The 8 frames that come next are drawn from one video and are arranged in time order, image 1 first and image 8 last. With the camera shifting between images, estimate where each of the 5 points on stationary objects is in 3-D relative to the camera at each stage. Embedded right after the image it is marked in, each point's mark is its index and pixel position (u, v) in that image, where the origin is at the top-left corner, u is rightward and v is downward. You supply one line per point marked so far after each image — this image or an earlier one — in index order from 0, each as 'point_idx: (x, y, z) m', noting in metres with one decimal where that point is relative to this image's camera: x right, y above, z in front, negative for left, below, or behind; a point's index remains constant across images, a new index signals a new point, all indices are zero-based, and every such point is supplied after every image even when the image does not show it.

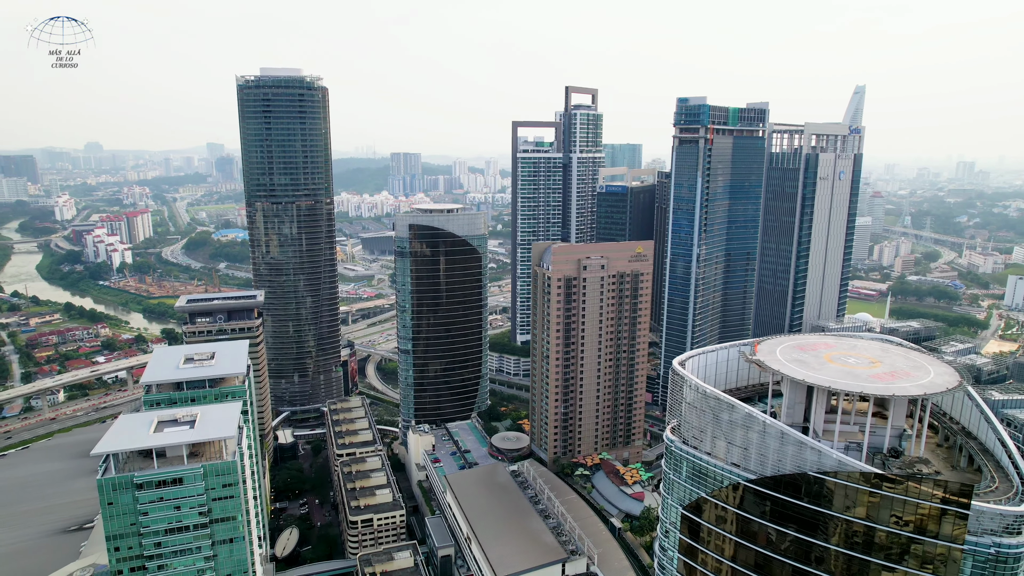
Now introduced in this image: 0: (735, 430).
0: (+5.6, -3.8, +16.3) m
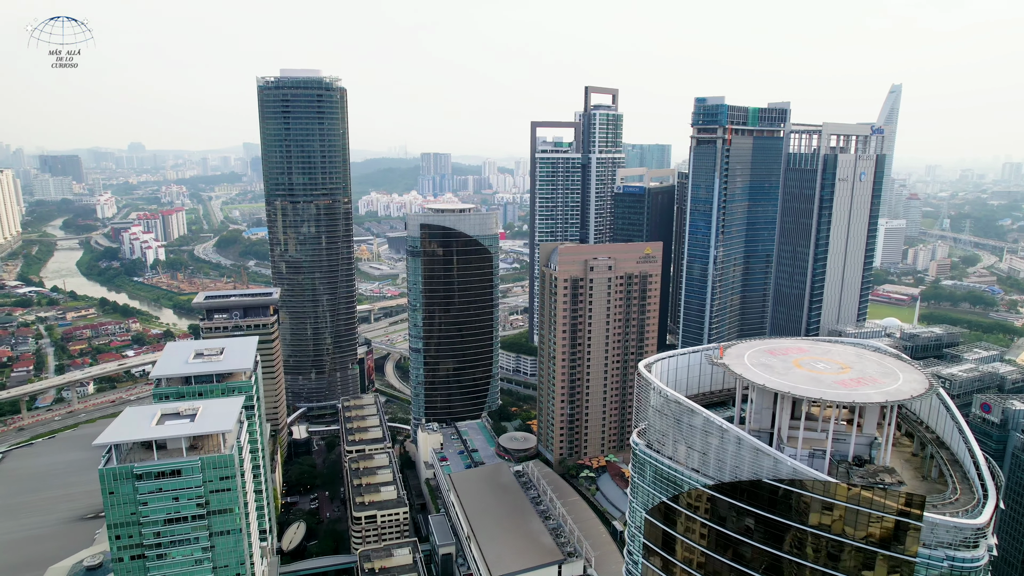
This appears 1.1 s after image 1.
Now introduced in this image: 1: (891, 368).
0: (+4.5, -3.8, +16.1) m
1: (+9.8, -2.1, +16.4) m
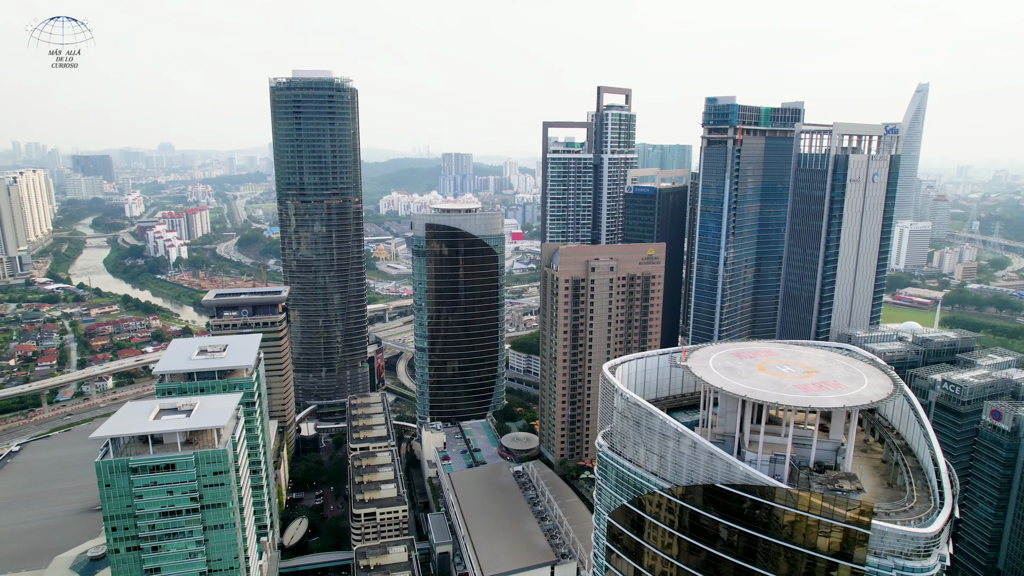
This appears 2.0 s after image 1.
0: (+3.4, -3.9, +15.9) m
1: (+8.7, -2.1, +16.0) m
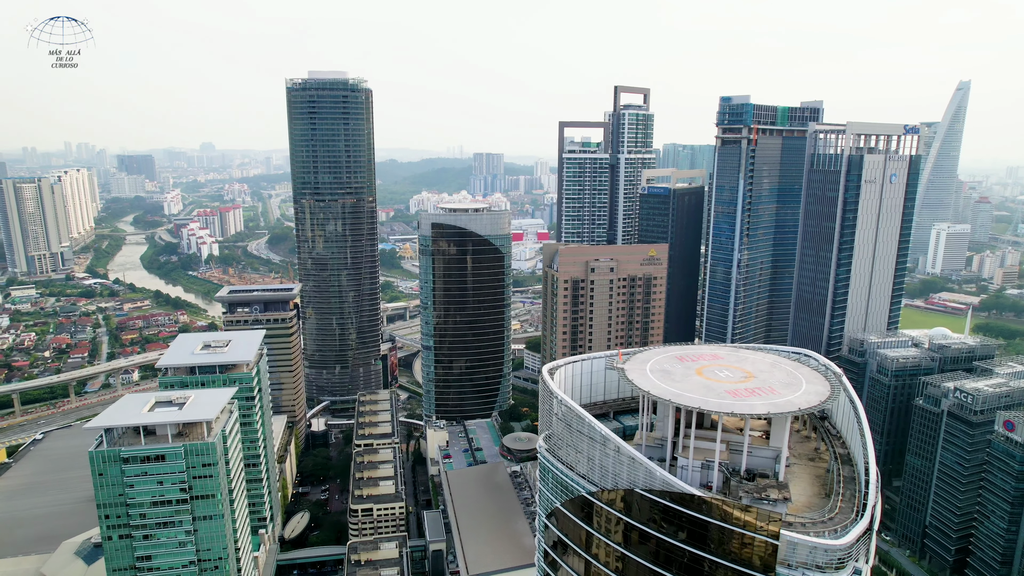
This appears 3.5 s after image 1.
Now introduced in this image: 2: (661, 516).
0: (+1.7, -3.9, +15.7) m
1: (+7.0, -2.2, +15.6) m
2: (+3.3, -5.2, +14.1) m
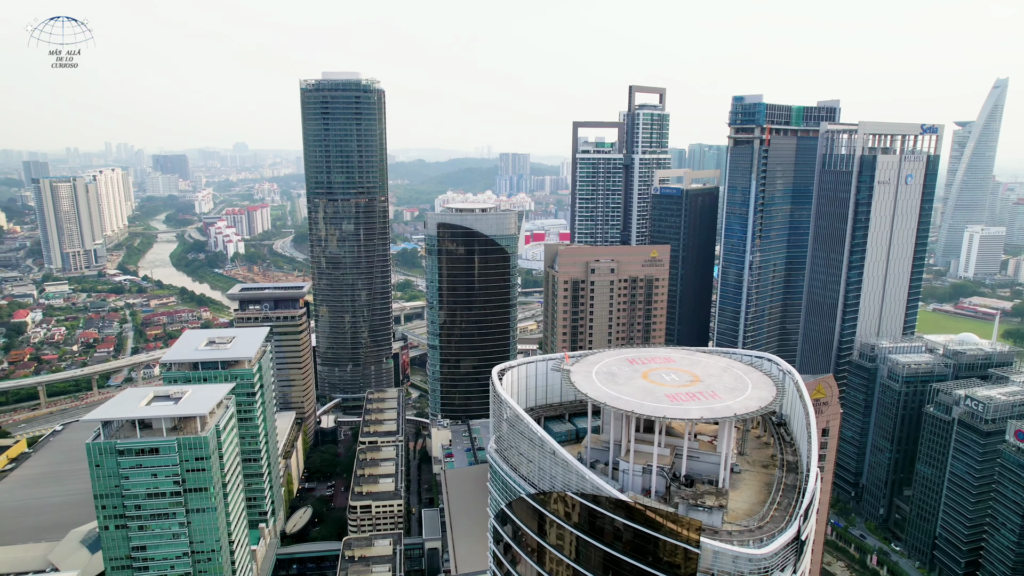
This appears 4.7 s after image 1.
0: (+0.3, -3.9, +15.7) m
1: (+5.6, -2.3, +15.3) m
2: (+1.8, -5.2, +14.0) m
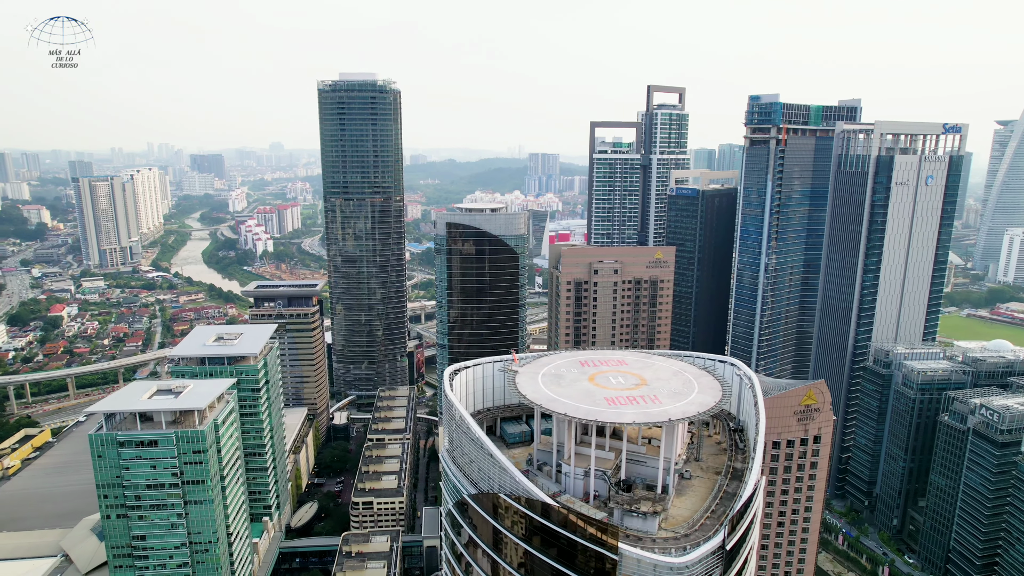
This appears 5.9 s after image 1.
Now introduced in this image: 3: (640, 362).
0: (-1.1, -3.9, +15.7) m
1: (+4.2, -2.4, +15.1) m
2: (+0.4, -5.2, +13.9) m
3: (+3.4, -2.0, +16.9) m
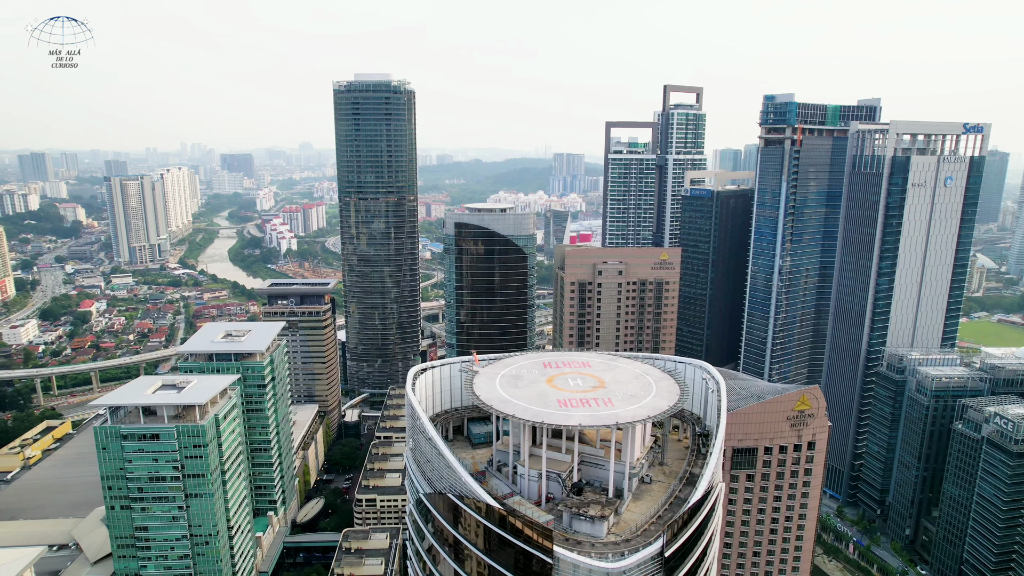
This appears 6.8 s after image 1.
0: (-2.1, -3.9, +15.7) m
1: (+3.2, -2.4, +14.9) m
2: (-0.7, -5.2, +13.9) m
3: (+2.5, -2.0, +16.8) m
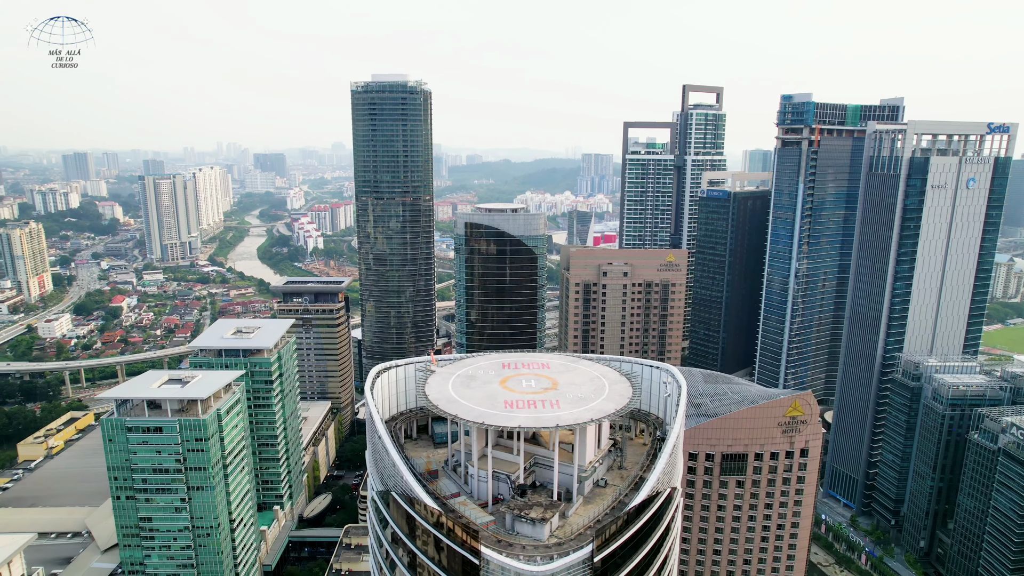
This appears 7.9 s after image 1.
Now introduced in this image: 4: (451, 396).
0: (-3.2, -3.9, +15.8) m
1: (+2.0, -2.4, +14.8) m
2: (-2.0, -5.2, +13.9) m
3: (+1.4, -2.0, +16.7) m
4: (-1.3, -2.5, +15.1) m
